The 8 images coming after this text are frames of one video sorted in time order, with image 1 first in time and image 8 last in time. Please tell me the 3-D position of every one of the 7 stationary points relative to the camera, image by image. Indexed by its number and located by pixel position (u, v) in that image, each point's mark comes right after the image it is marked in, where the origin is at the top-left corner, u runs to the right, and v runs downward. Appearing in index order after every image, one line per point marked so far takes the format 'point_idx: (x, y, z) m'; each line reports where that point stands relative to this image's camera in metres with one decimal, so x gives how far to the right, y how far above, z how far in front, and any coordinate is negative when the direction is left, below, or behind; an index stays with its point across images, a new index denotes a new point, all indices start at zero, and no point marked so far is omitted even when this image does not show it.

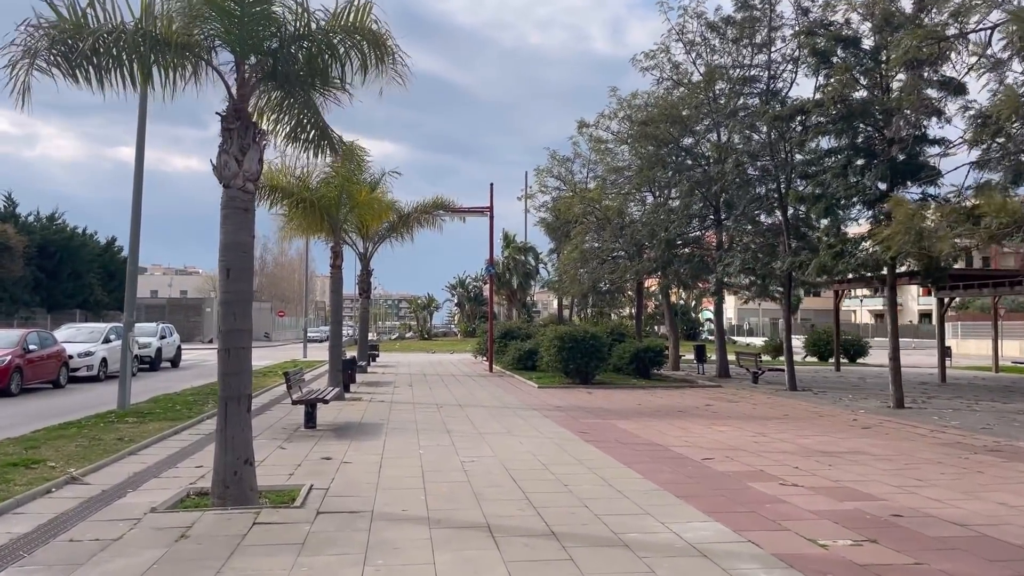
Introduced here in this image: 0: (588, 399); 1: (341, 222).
0: (+1.6, -2.4, +17.5) m
1: (-3.7, +1.4, +17.8) m
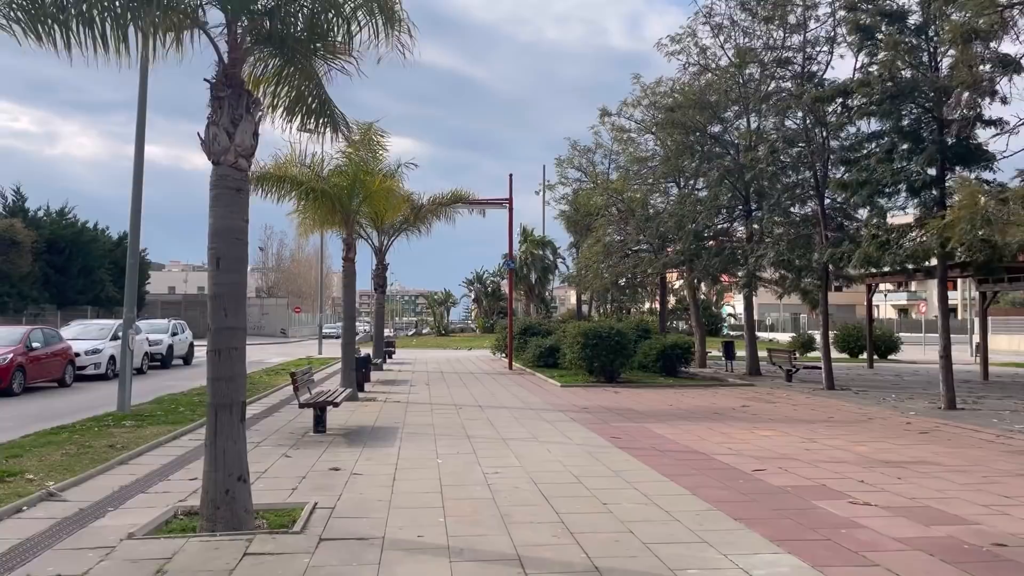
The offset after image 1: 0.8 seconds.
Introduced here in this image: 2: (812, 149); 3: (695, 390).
0: (+2.1, -2.3, +16.5) m
1: (-3.3, +1.5, +16.9) m
2: (+7.2, +3.3, +19.3) m
3: (+4.3, -2.4, +19.1) m
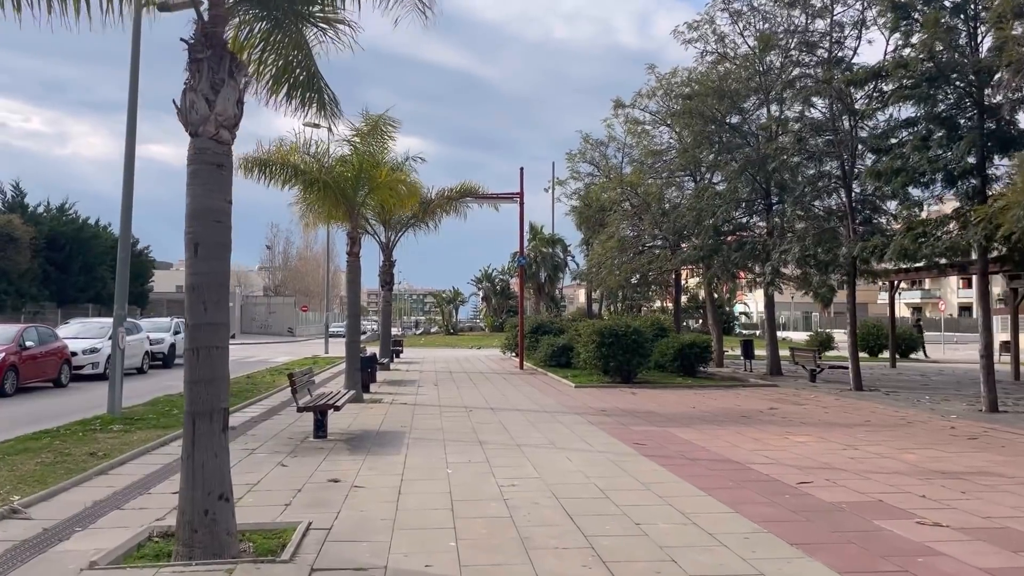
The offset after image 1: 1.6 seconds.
0: (+2.3, -2.2, +15.7) m
1: (-3.0, +1.6, +16.1) m
2: (+7.5, +3.4, +18.4) m
3: (+4.6, -2.3, +18.2) m
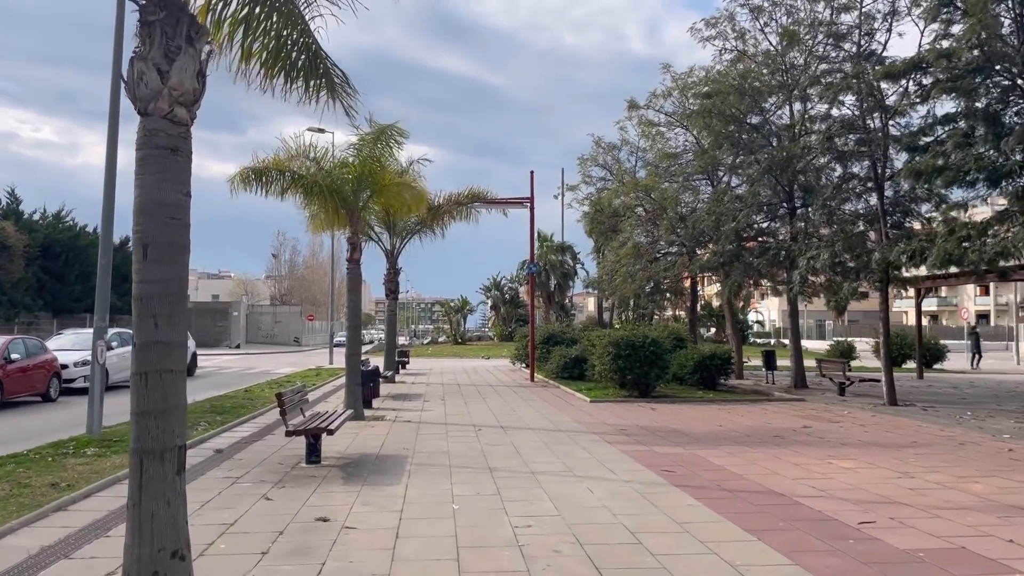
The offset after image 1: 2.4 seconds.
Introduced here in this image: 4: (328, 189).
0: (+2.6, -2.3, +14.6) m
1: (-2.8, +1.4, +15.1) m
2: (+7.7, +3.2, +17.3) m
3: (+4.8, -2.5, +17.1) m
4: (-3.3, +1.8, +14.4) m
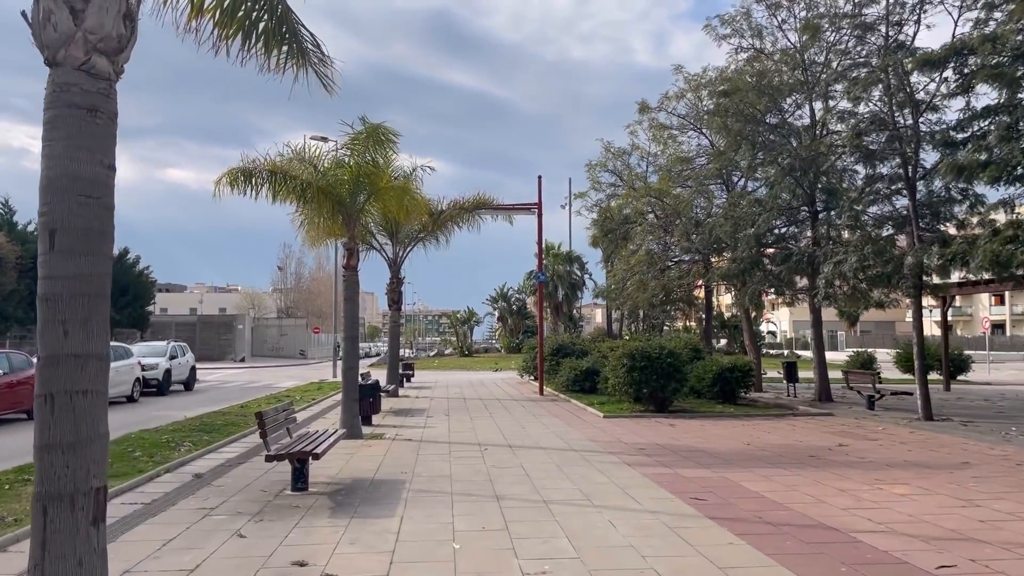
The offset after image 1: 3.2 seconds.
0: (+2.7, -2.5, +13.5) m
1: (-2.7, +1.3, +14.2) m
2: (+7.8, +3.1, +16.3) m
3: (+5.0, -2.6, +16.1) m
4: (-3.1, +1.6, +13.4) m
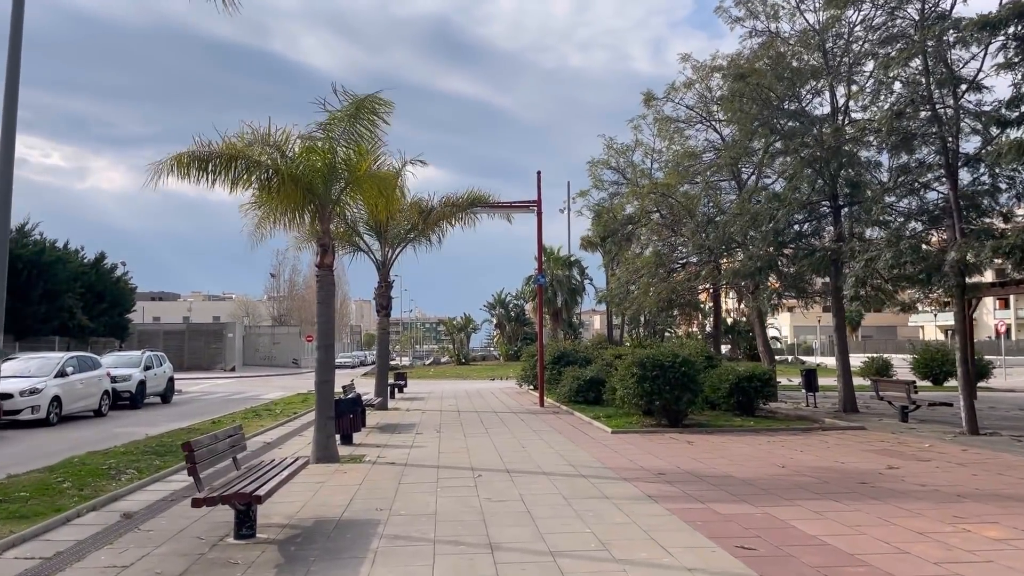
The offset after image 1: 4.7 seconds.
0: (+2.7, -2.4, +11.8) m
1: (-2.7, +1.2, +12.5) m
2: (+7.8, +3.1, +14.7) m
3: (+4.9, -2.6, +14.4) m
4: (-3.2, +1.6, +11.8) m
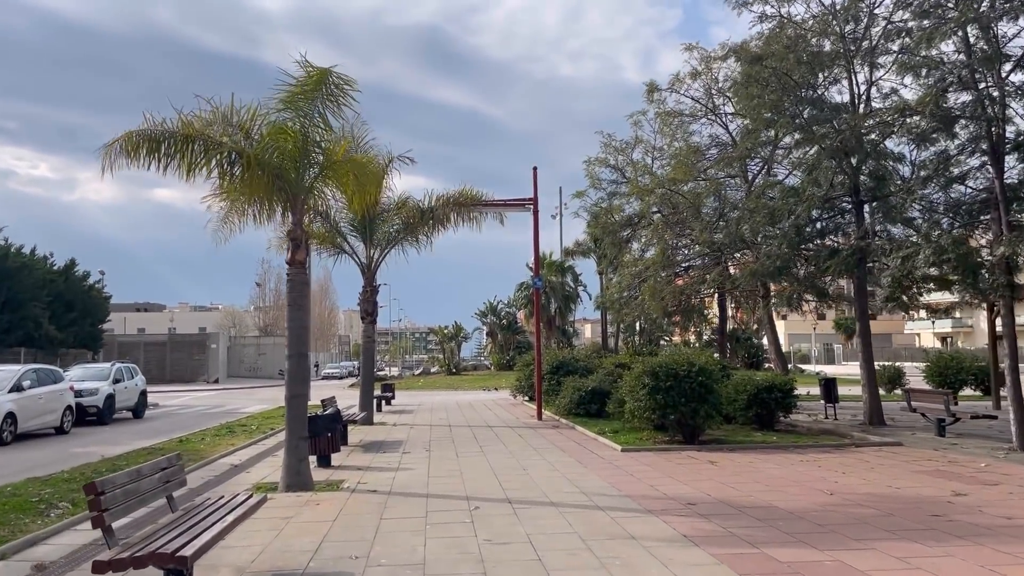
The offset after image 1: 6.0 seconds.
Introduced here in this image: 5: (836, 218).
0: (+2.7, -2.4, +10.3) m
1: (-2.8, +1.2, +11.0) m
2: (+7.7, +3.1, +13.3) m
3: (+4.9, -2.6, +12.9) m
4: (-3.2, +1.6, +10.2) m
5: (+7.1, +1.5, +17.6) m
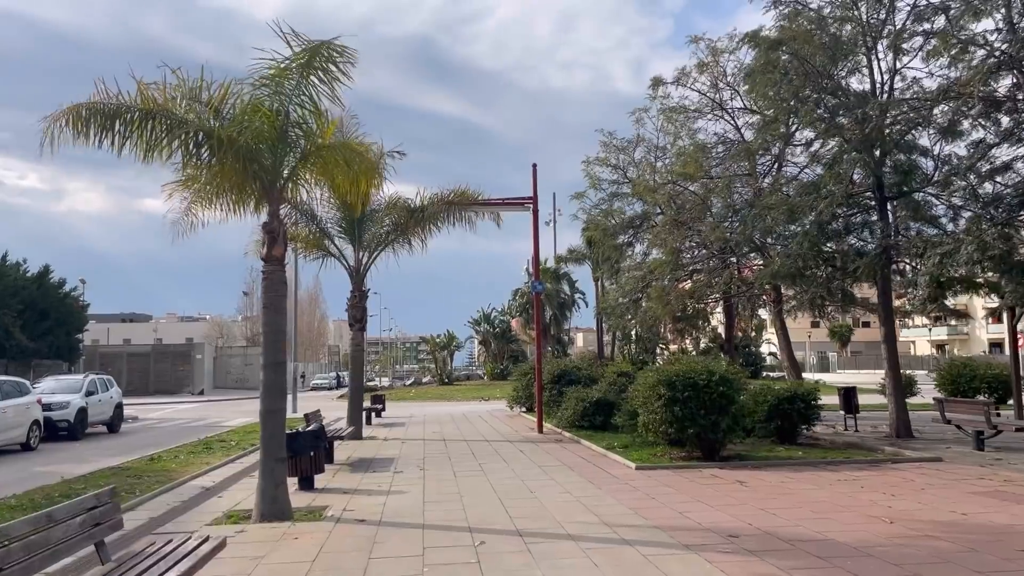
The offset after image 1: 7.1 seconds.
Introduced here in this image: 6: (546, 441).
0: (+2.8, -2.4, +9.1) m
1: (-2.7, +1.2, +9.7) m
2: (+7.7, +3.1, +12.2) m
3: (+5.0, -2.6, +11.7) m
4: (-3.1, +1.6, +9.0) m
5: (+7.1, +1.5, +16.5) m
6: (+0.7, -3.1, +16.4) m
